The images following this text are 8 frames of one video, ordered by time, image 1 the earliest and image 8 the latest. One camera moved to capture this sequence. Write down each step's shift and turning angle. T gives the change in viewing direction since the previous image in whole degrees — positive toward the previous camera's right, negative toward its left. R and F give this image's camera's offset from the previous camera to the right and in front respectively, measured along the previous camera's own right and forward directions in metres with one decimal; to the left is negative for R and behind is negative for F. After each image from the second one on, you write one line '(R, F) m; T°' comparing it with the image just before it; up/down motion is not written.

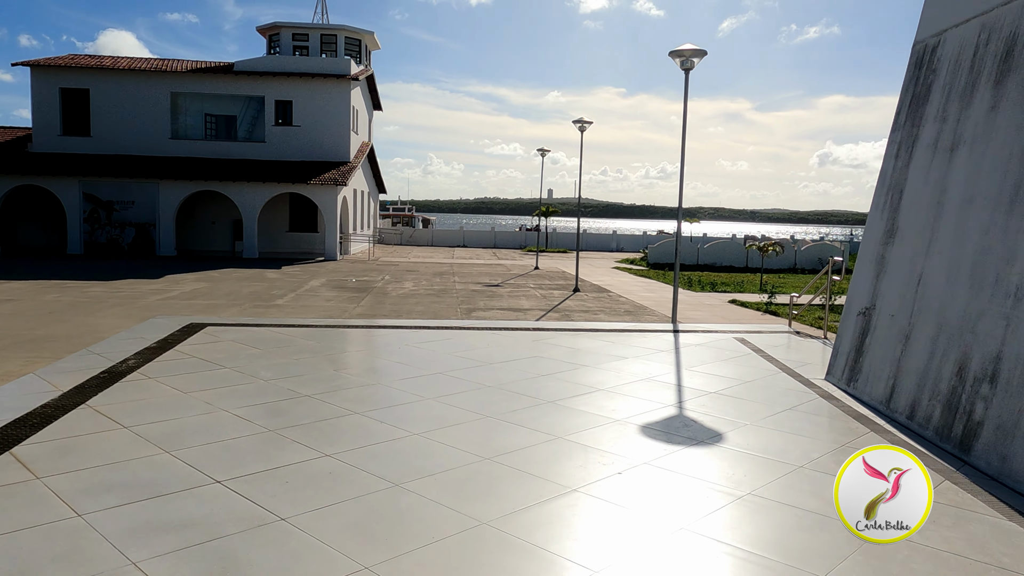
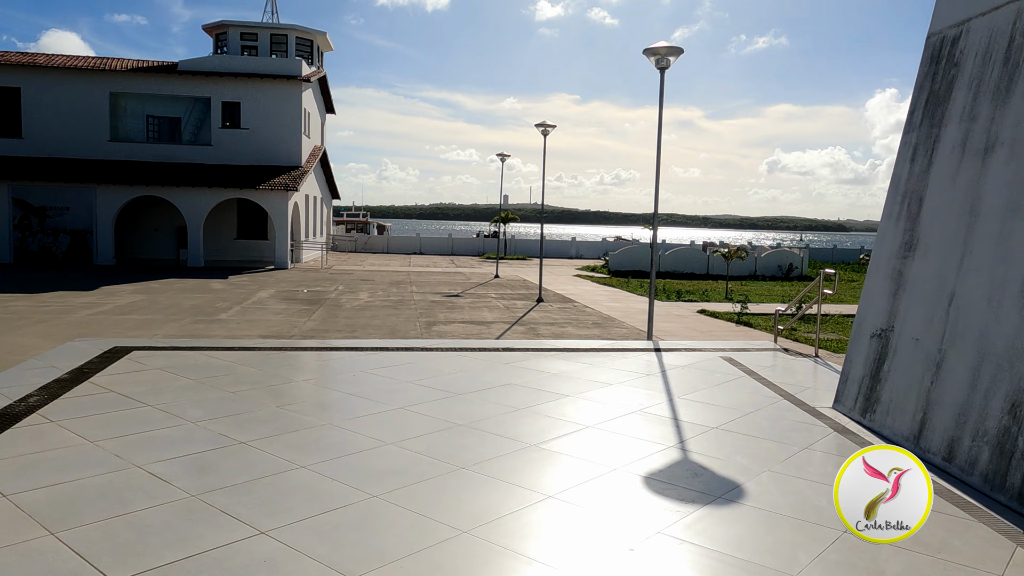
(-0.1, +1.0) m; +3°
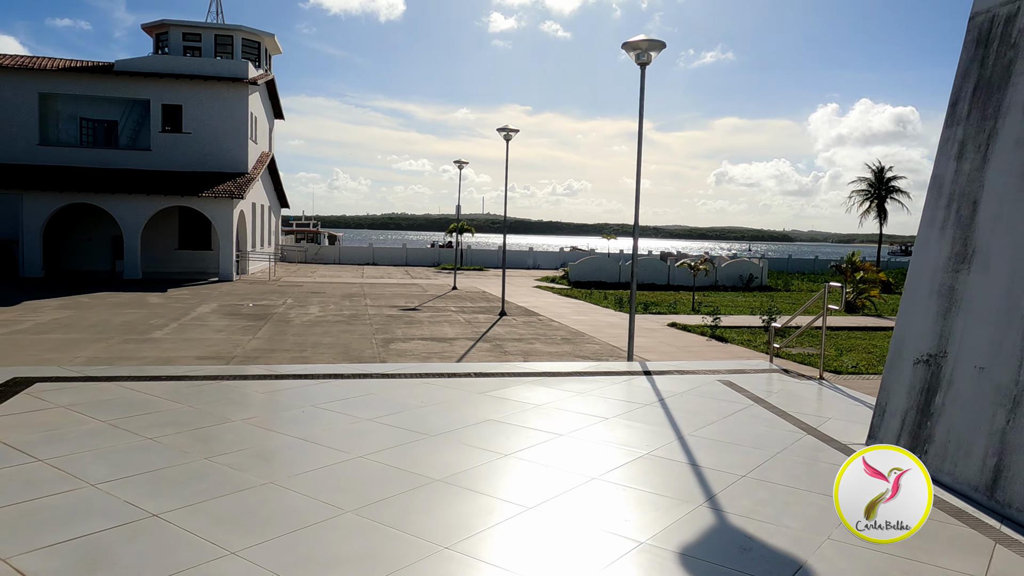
(-0.2, +1.2) m; +4°
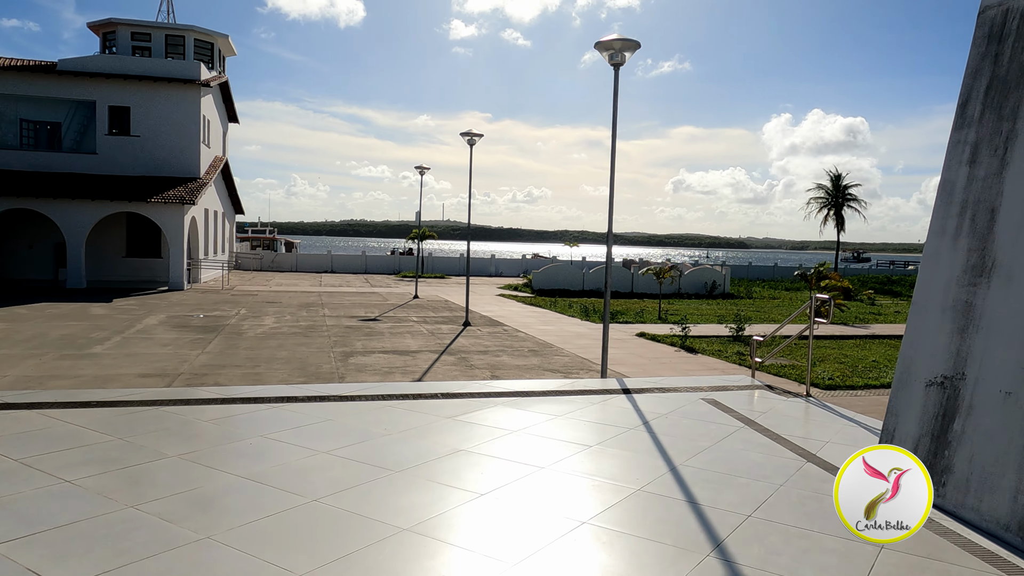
(-0.1, +0.7) m; +3°
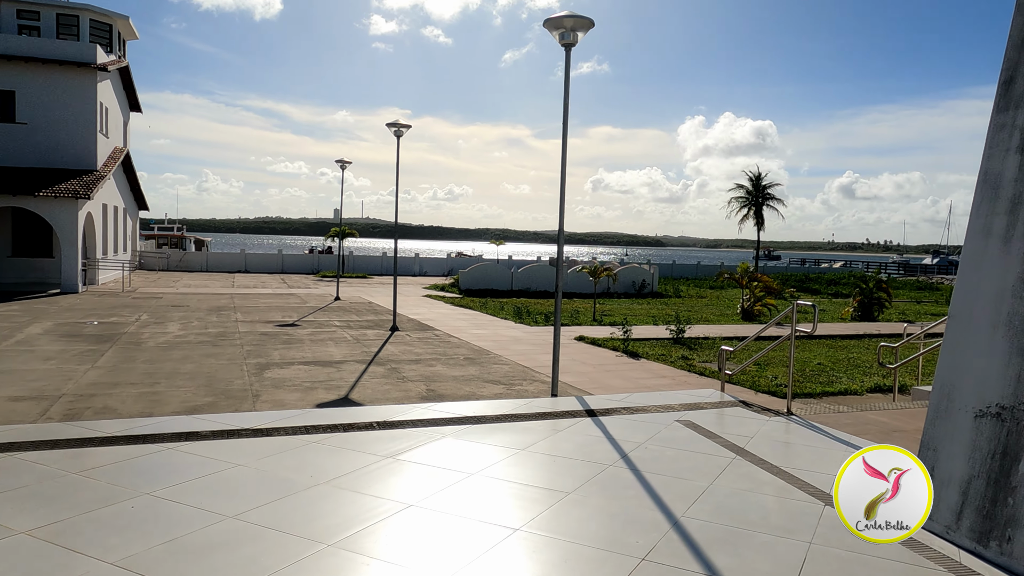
(-0.3, +1.2) m; +6°
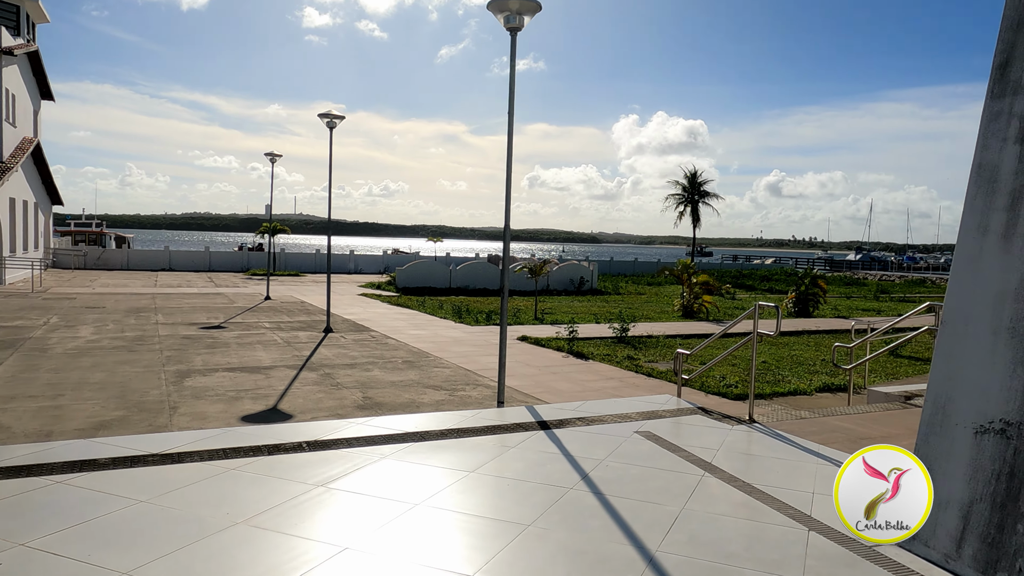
(-0.1, +0.7) m; +5°
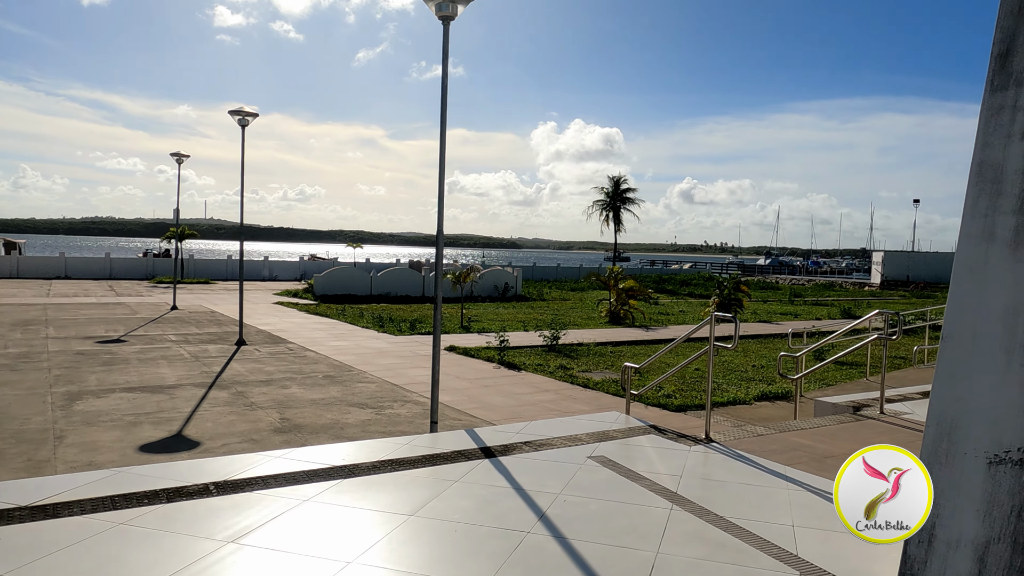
(-0.2, +0.7) m; +6°
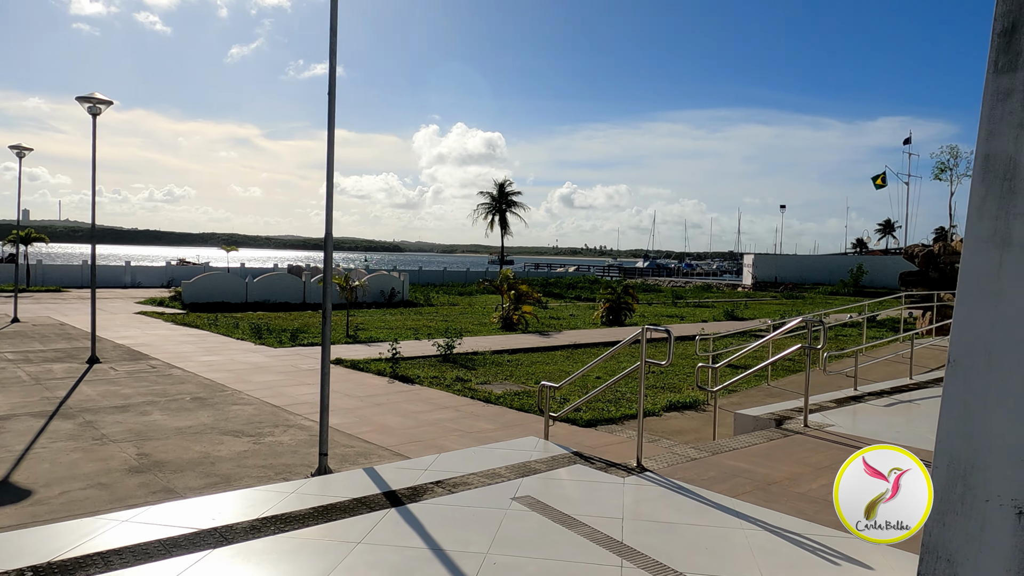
(-0.2, +1.0) m; +9°
